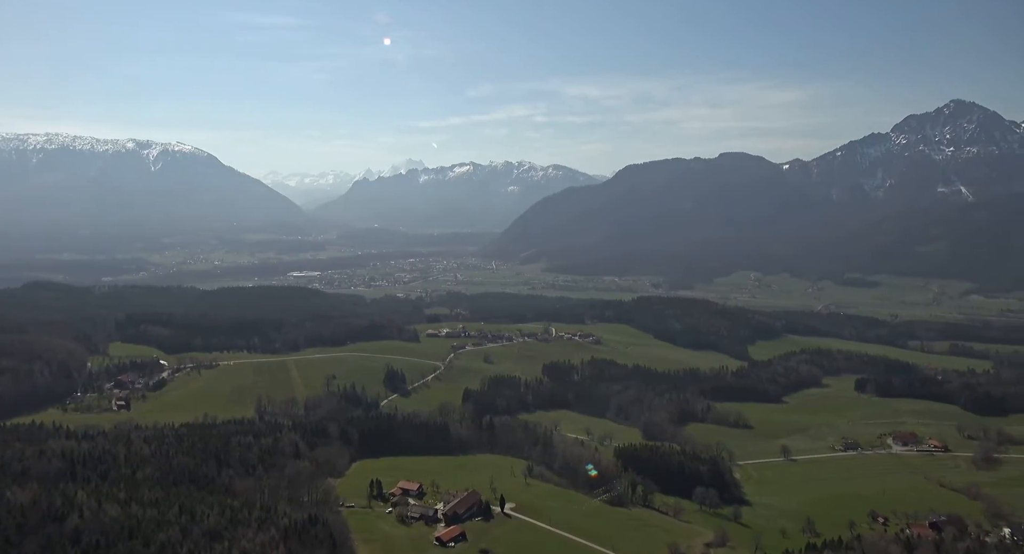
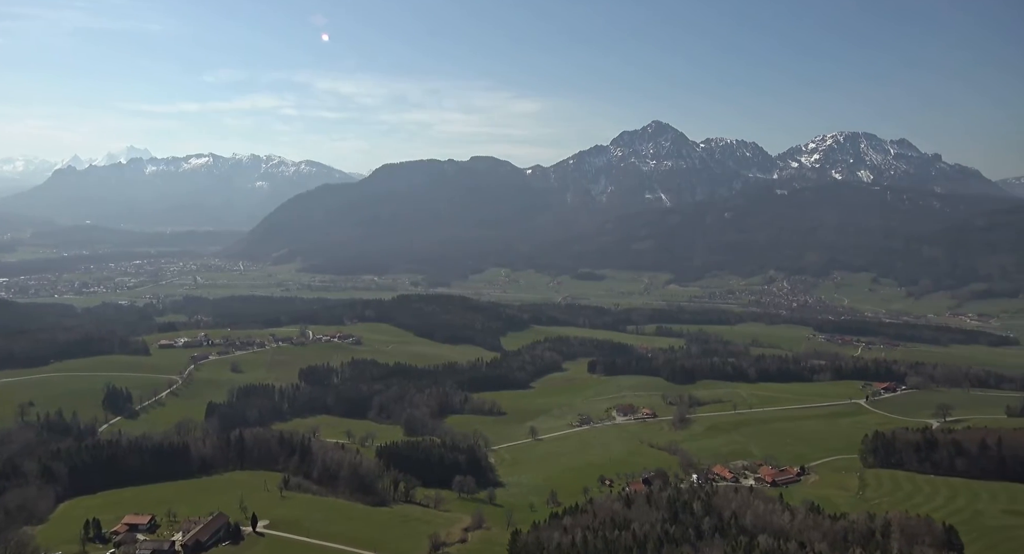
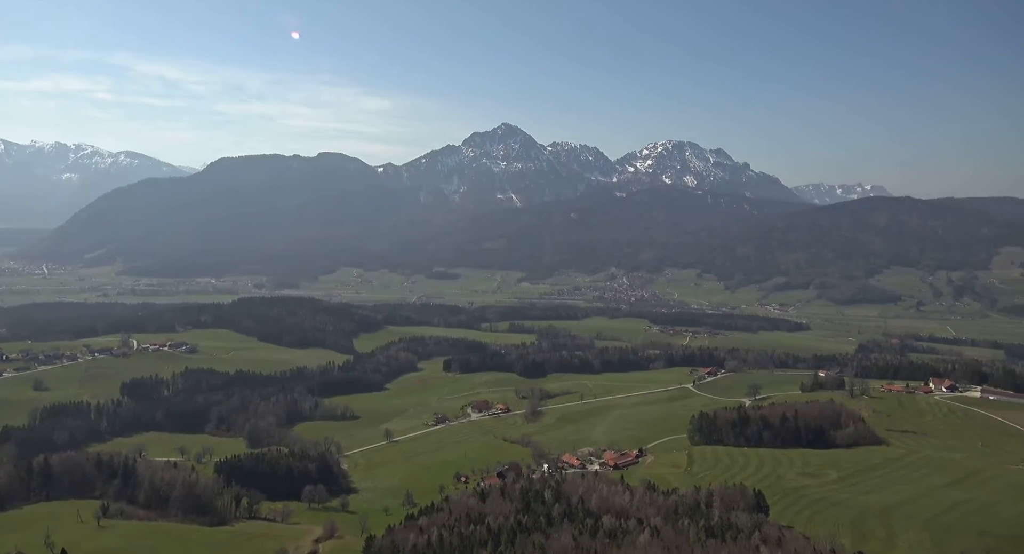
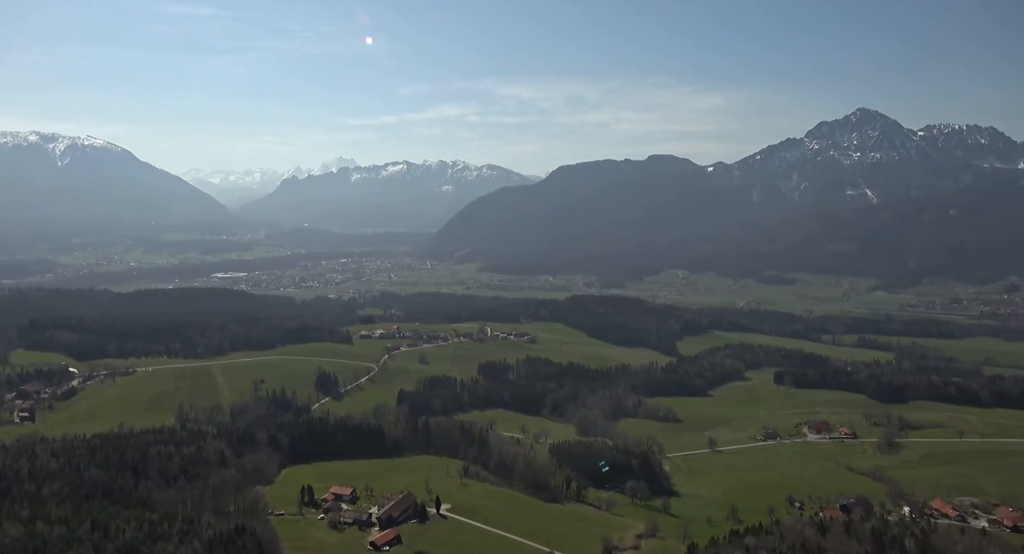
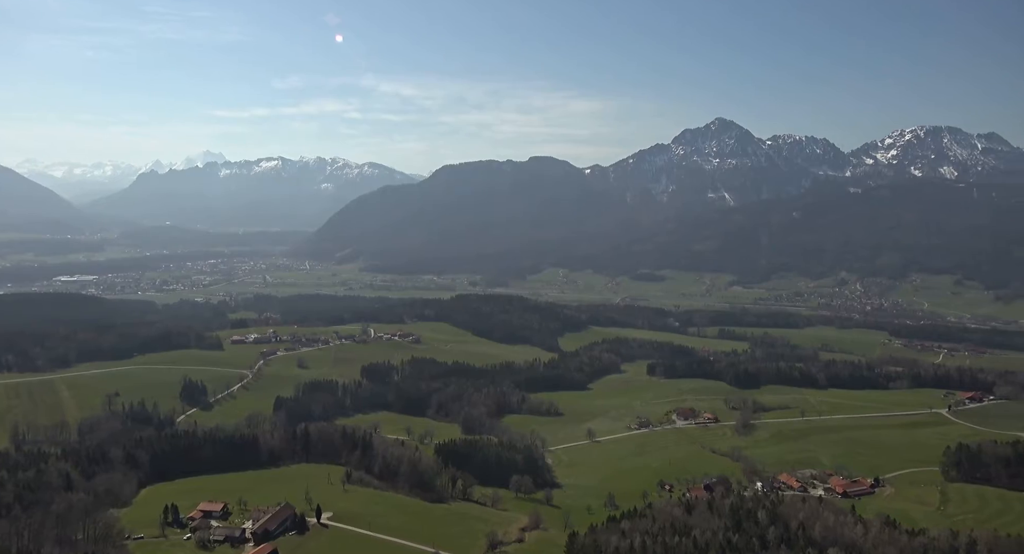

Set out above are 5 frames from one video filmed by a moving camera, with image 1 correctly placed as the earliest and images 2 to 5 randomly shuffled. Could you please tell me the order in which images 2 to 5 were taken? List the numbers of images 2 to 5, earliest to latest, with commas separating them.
4, 5, 2, 3
